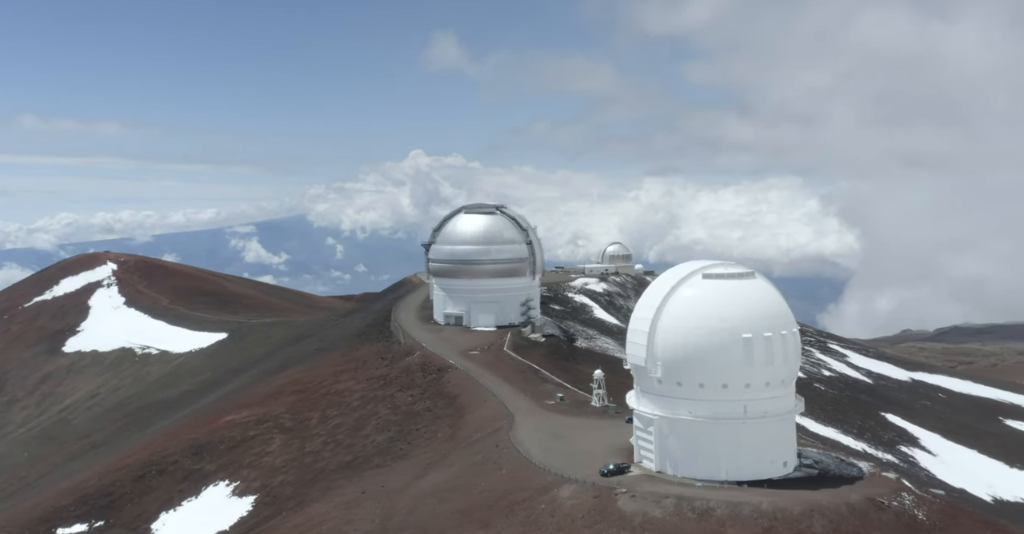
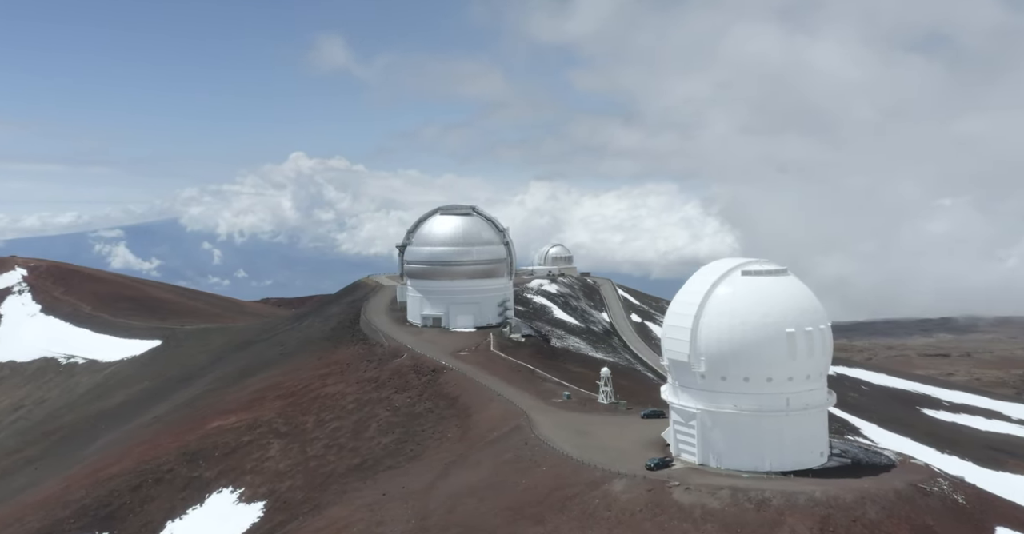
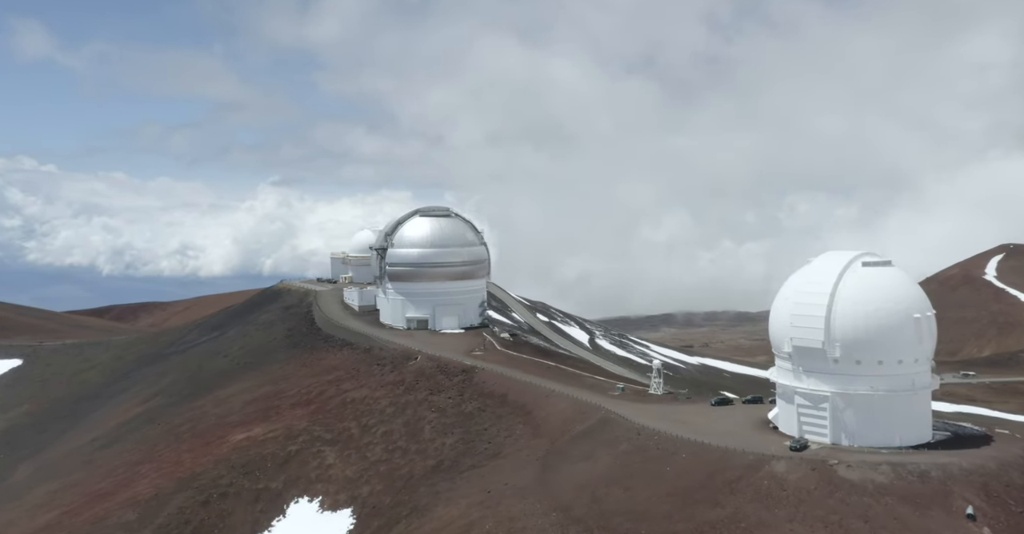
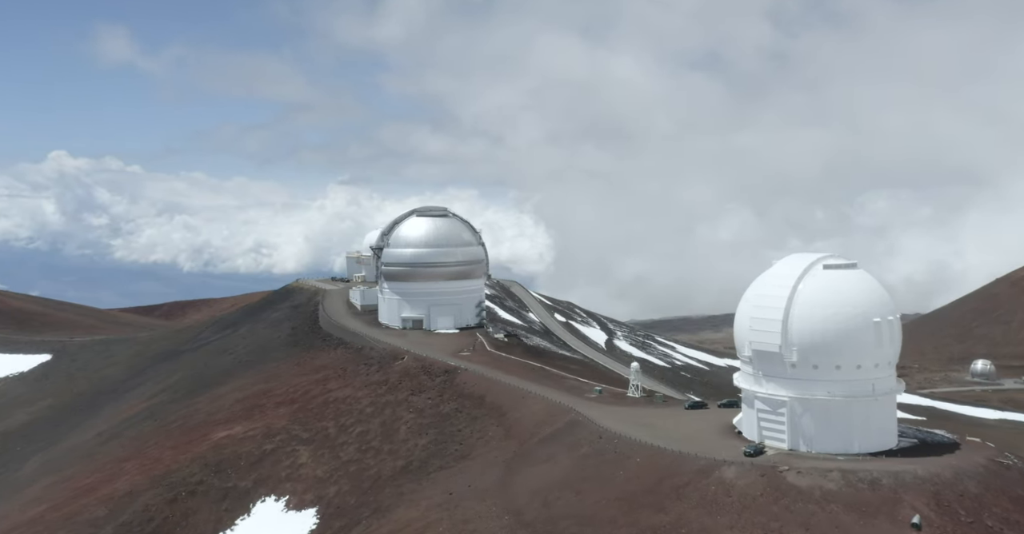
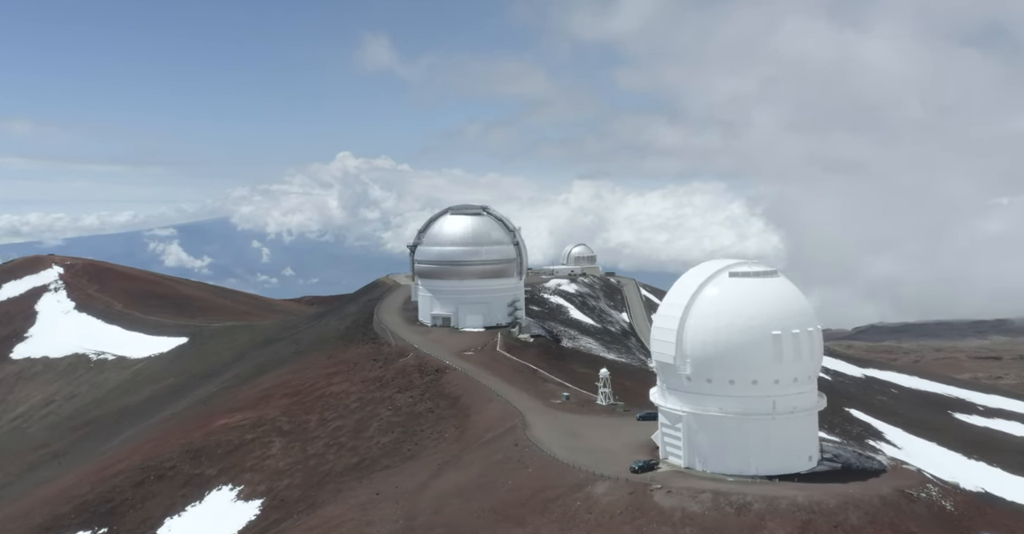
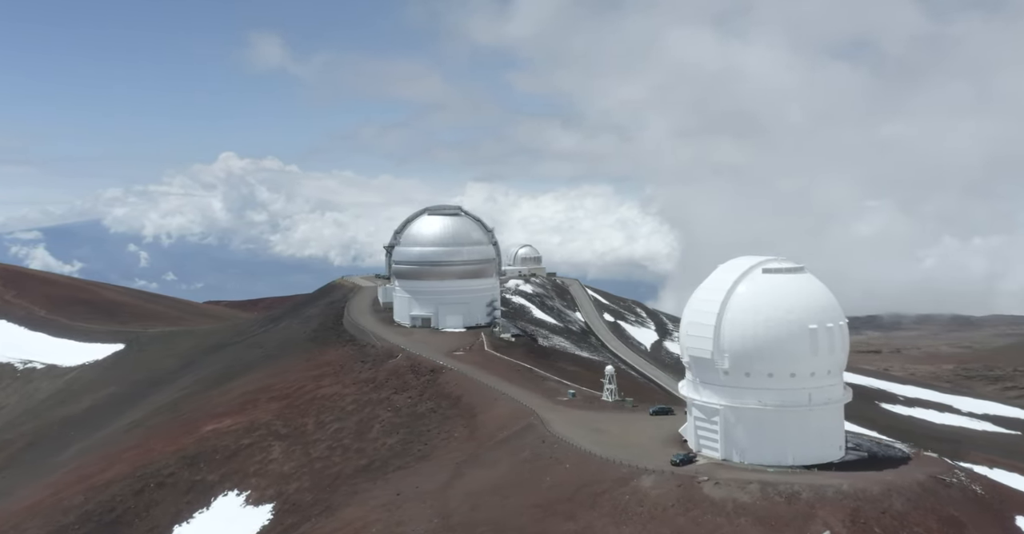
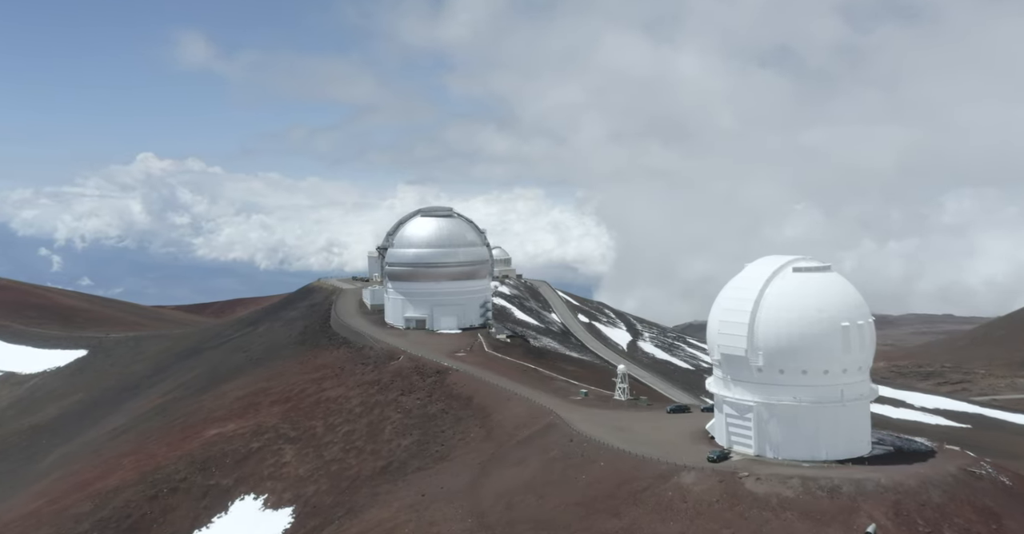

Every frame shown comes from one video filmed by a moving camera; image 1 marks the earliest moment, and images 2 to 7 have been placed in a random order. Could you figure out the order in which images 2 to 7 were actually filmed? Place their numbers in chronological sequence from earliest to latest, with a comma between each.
5, 2, 6, 7, 4, 3
